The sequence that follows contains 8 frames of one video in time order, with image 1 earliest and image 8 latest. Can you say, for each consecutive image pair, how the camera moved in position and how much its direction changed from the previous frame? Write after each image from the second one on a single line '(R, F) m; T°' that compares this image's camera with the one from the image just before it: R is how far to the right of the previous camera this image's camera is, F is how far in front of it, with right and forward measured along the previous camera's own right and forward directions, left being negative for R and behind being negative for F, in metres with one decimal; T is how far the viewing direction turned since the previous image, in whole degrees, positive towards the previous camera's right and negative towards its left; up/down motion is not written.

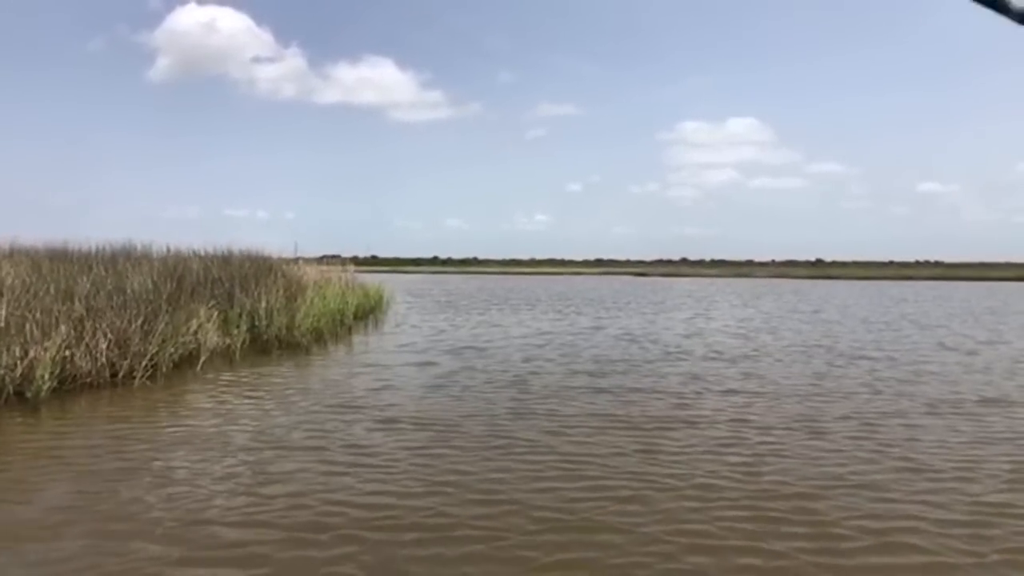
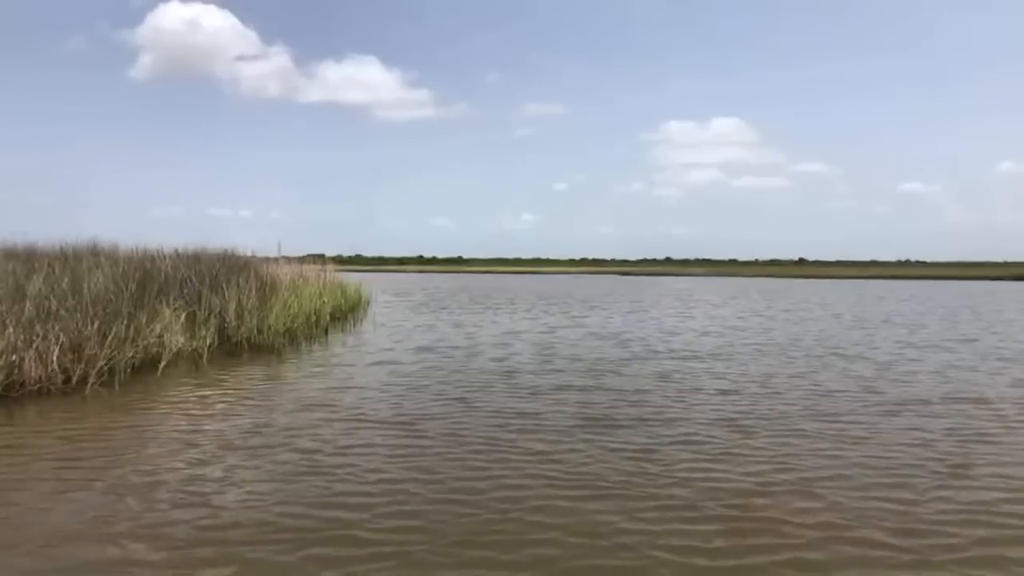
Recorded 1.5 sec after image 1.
(+0.6, +0.8) m; +1°
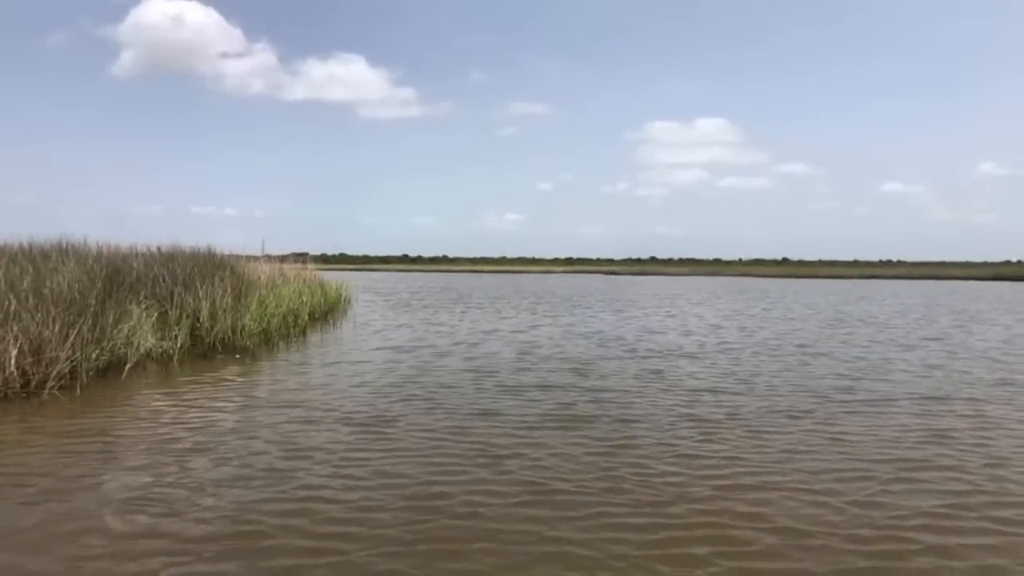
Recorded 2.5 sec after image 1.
(+0.5, +0.4) m; +1°
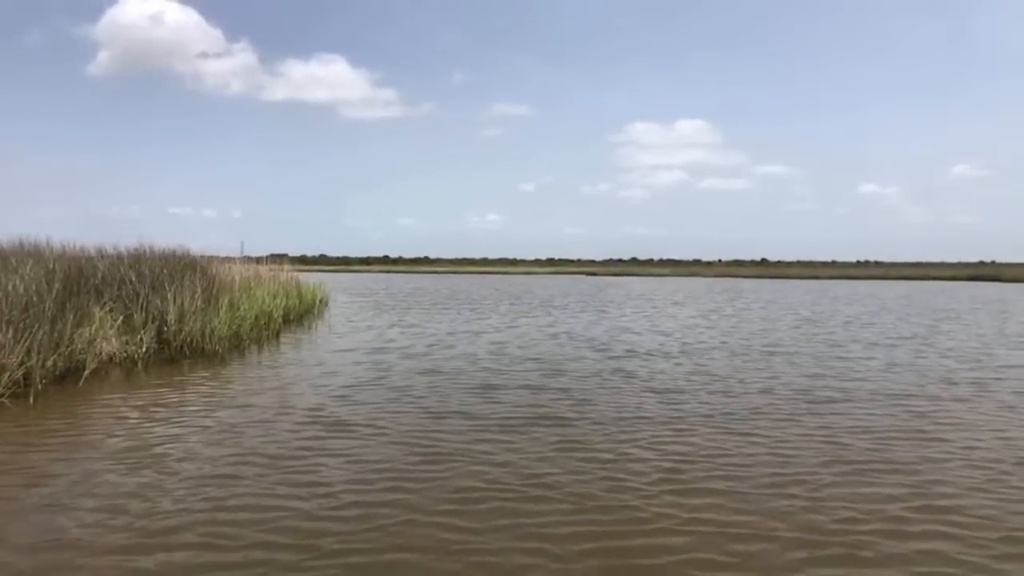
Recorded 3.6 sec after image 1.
(+0.6, +0.4) m; +1°
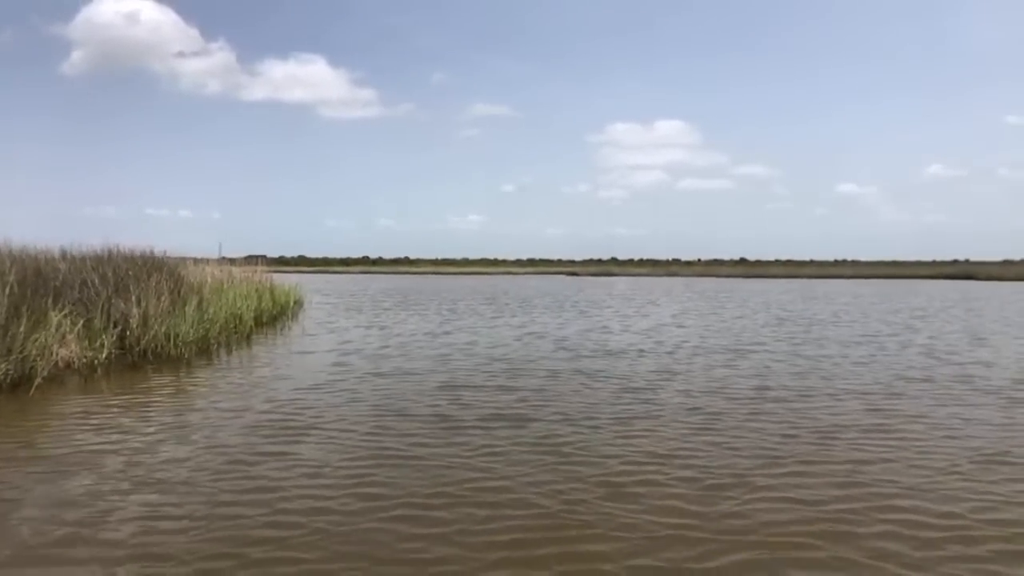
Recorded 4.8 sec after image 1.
(+0.7, +0.5) m; +1°
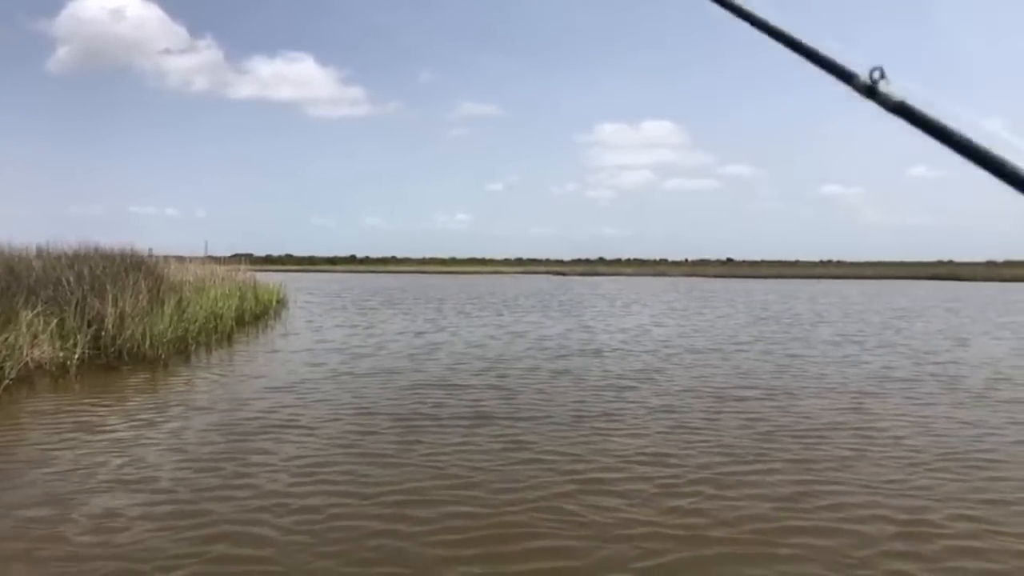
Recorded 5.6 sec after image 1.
(+0.3, +0.5) m; +1°
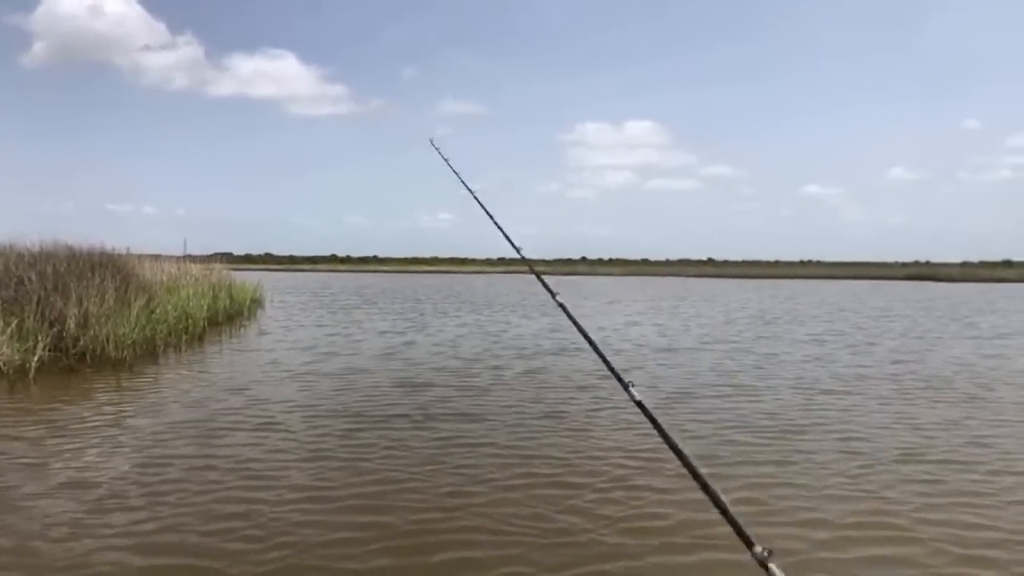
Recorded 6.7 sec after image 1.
(+0.6, +0.4) m; +1°
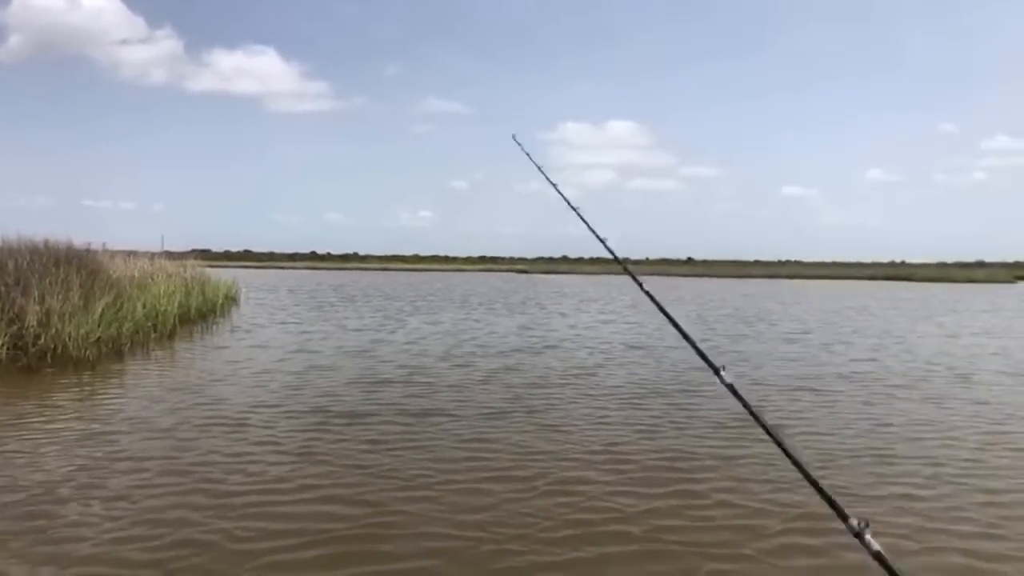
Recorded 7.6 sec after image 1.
(+0.5, +0.4) m; +1°
